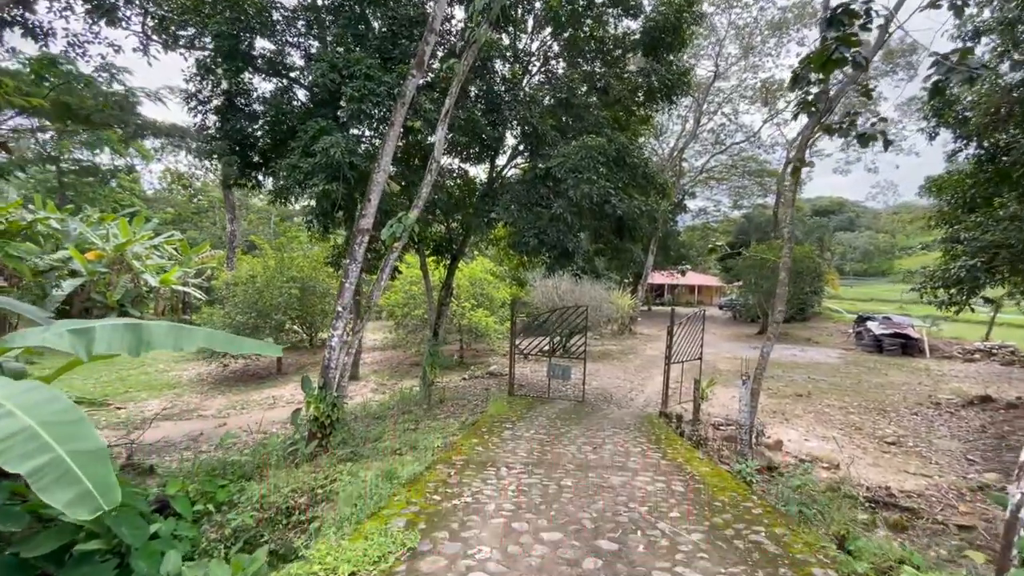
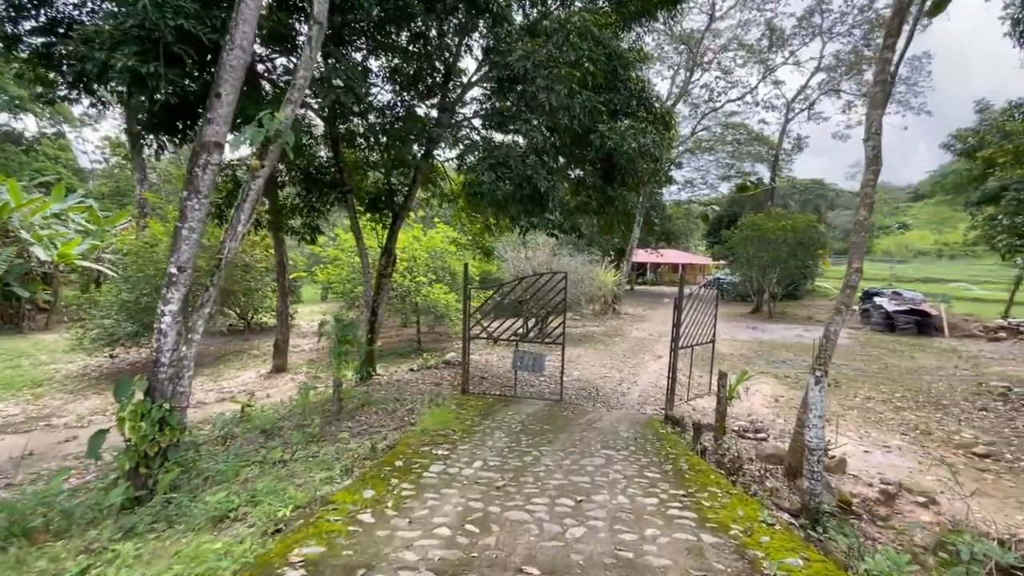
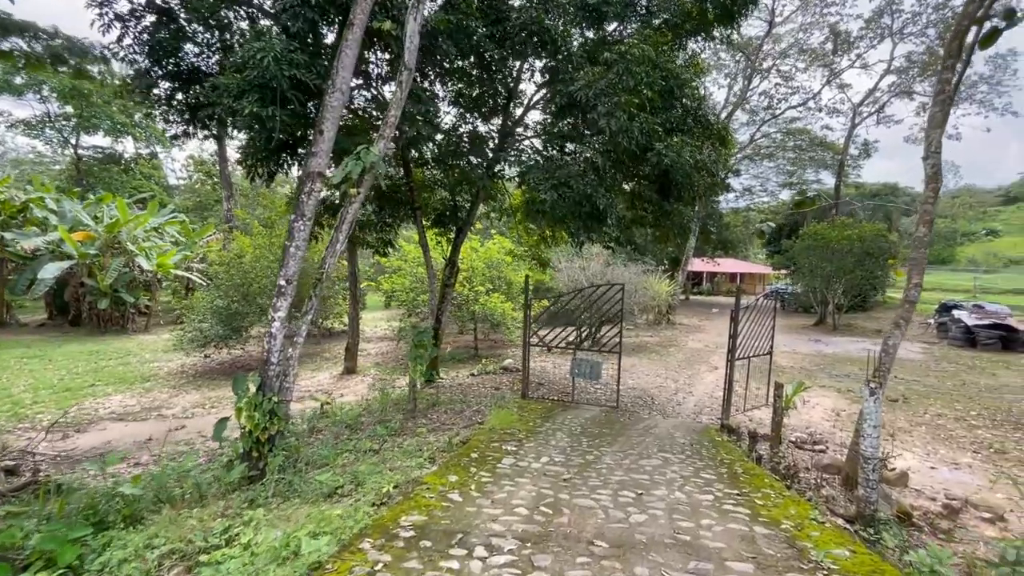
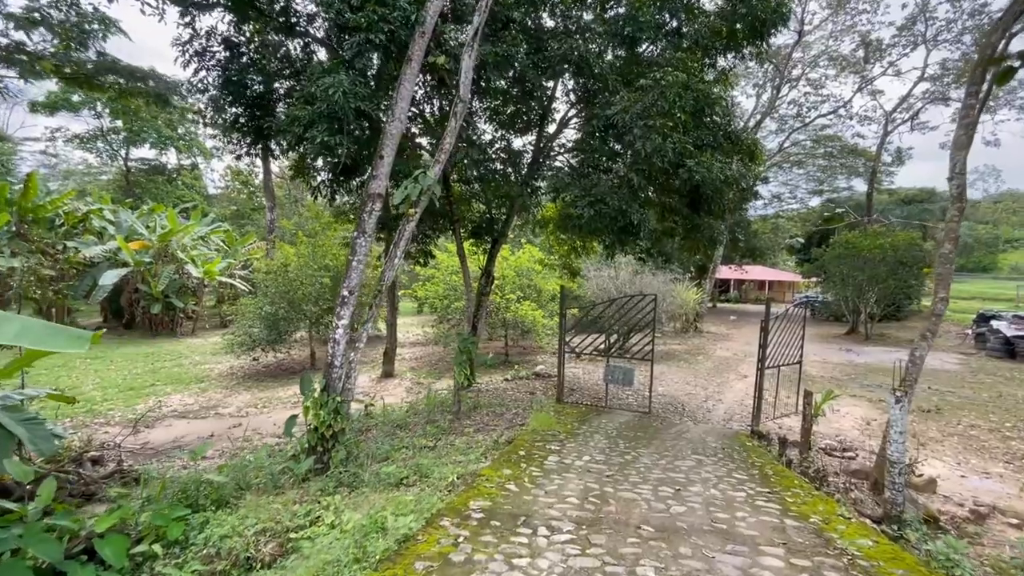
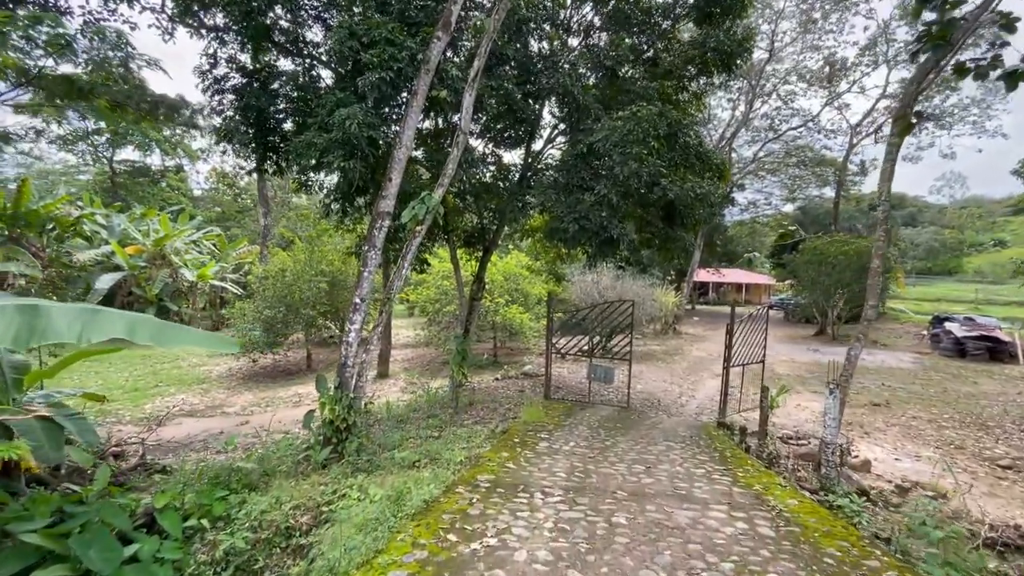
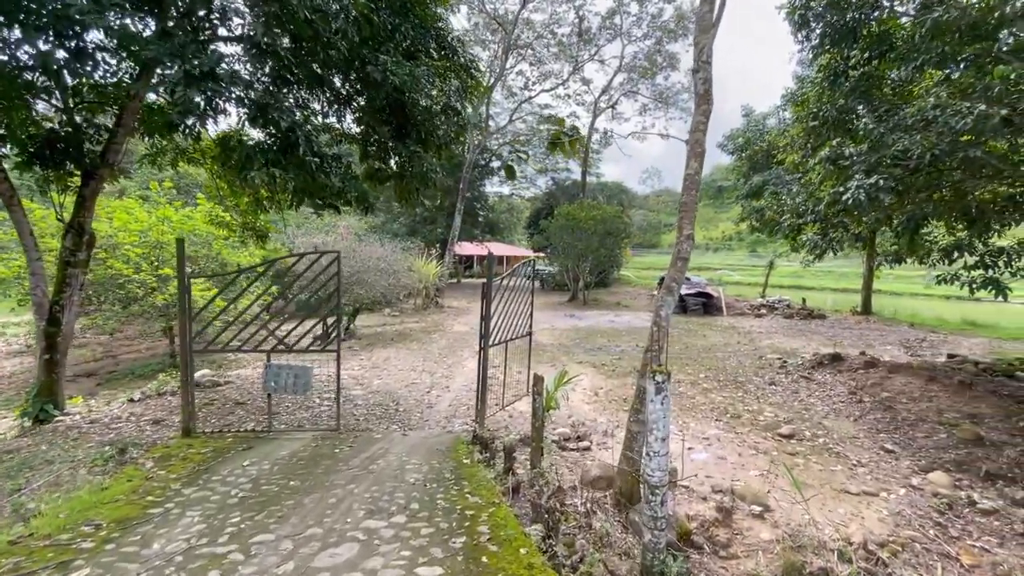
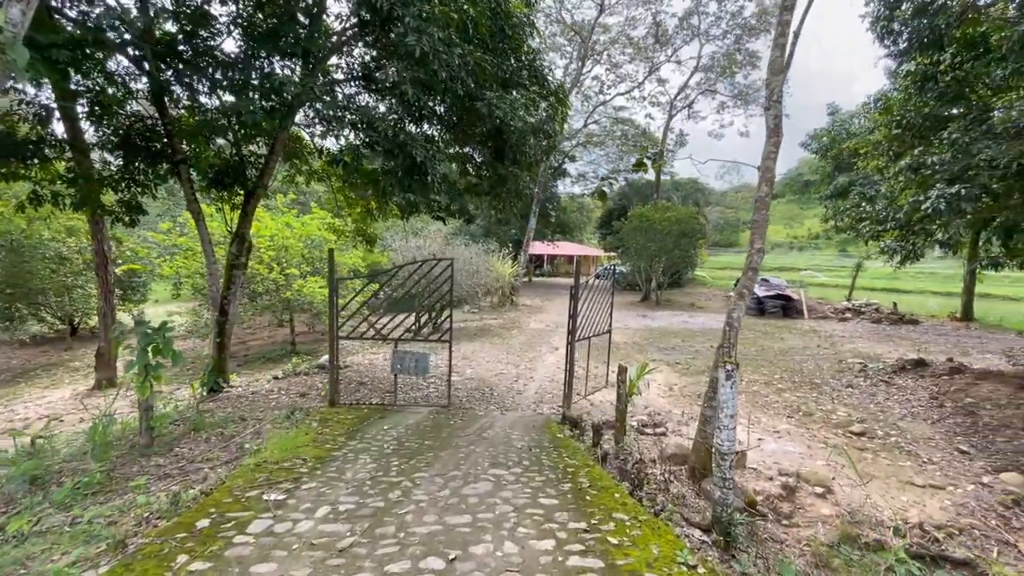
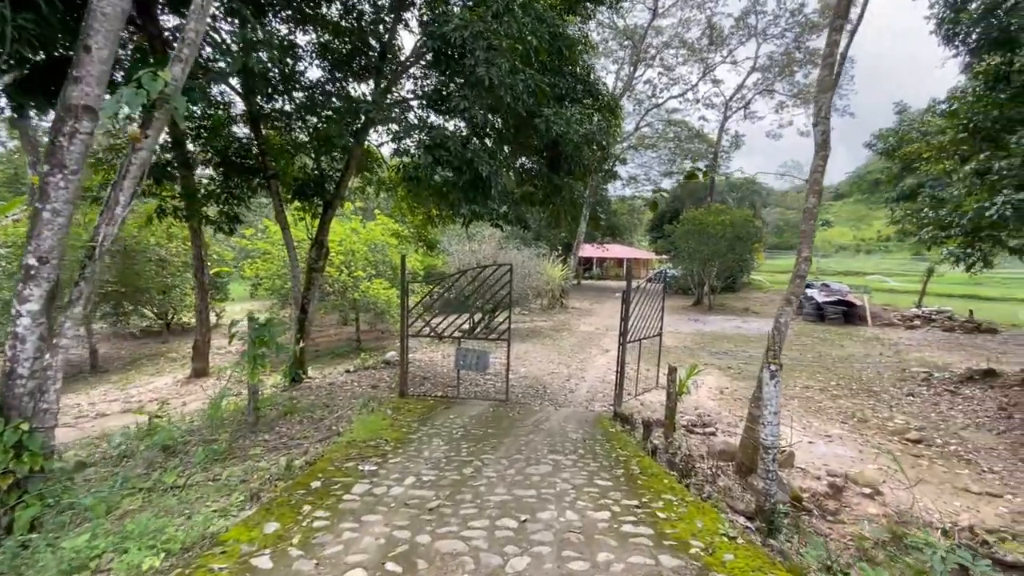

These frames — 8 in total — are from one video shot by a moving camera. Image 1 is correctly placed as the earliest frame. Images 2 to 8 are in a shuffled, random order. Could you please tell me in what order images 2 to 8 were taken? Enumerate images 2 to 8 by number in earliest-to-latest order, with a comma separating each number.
5, 4, 3, 2, 8, 7, 6
